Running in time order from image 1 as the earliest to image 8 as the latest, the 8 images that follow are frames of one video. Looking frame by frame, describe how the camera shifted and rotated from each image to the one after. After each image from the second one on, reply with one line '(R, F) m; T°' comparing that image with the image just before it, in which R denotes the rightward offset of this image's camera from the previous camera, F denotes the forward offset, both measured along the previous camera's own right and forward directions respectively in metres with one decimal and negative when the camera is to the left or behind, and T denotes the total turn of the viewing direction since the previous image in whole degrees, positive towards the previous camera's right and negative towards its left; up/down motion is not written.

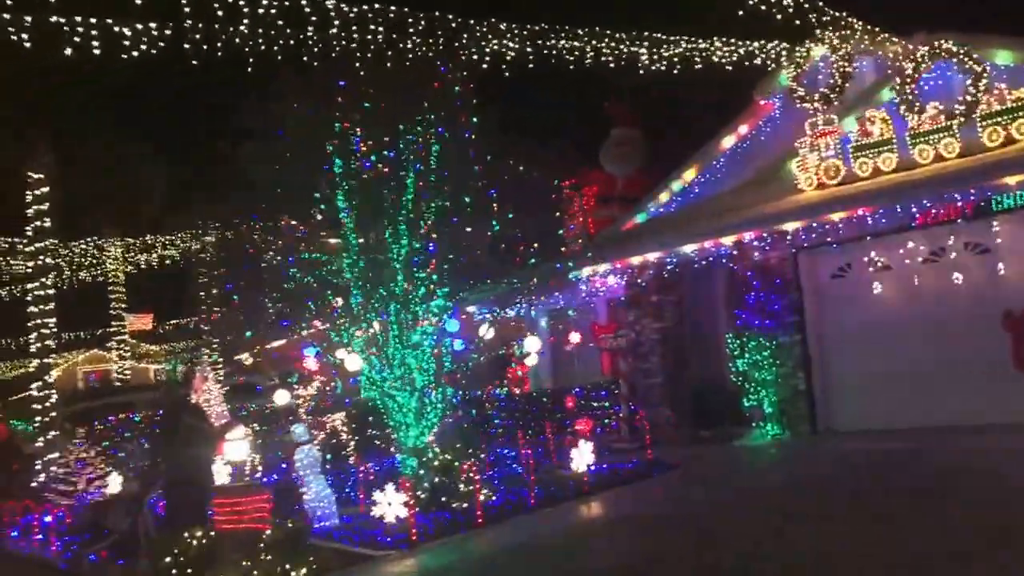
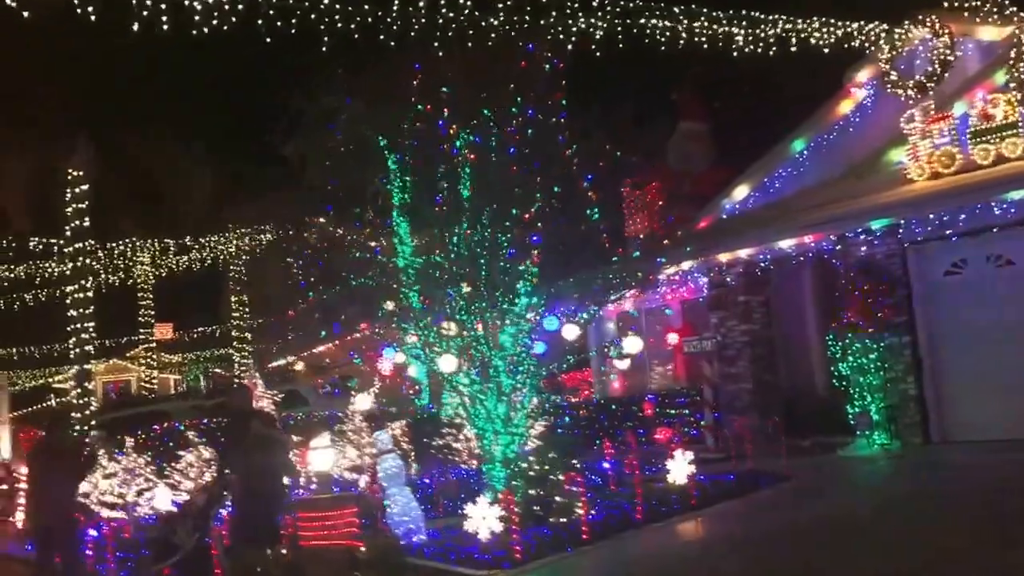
(-0.8, +0.9) m; -1°
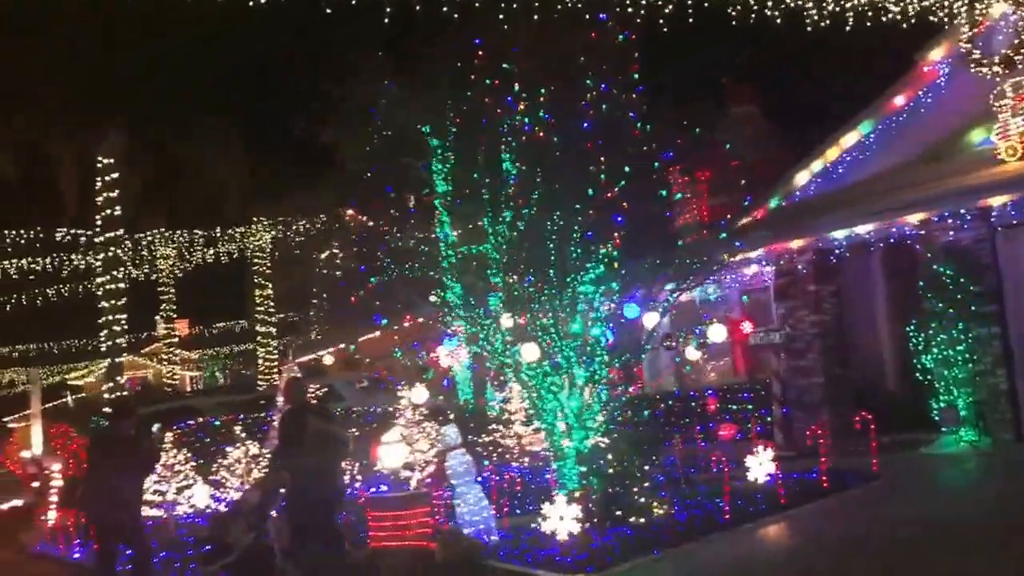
(-0.5, +0.6) m; -1°
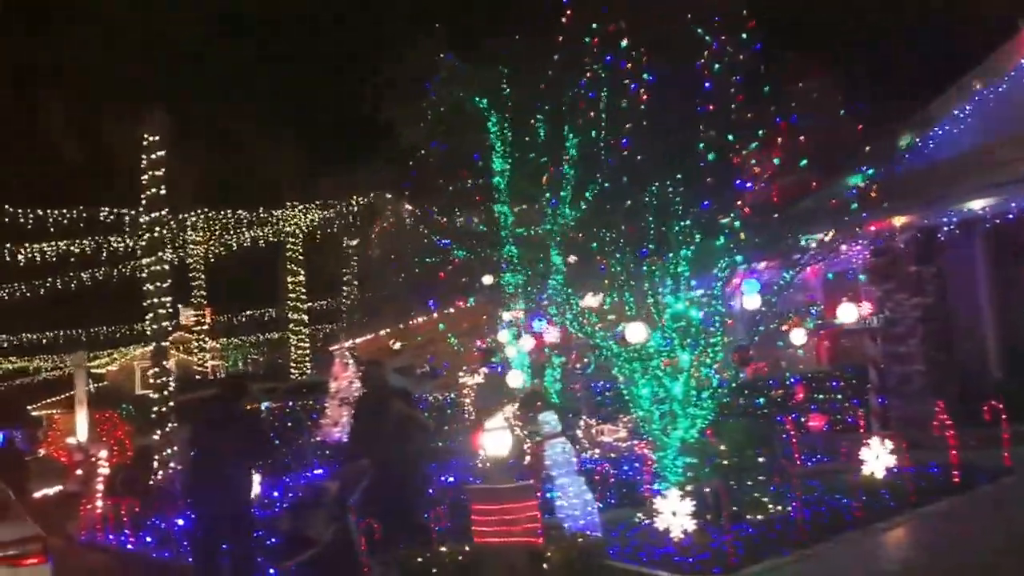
(-0.7, +0.7) m; -1°
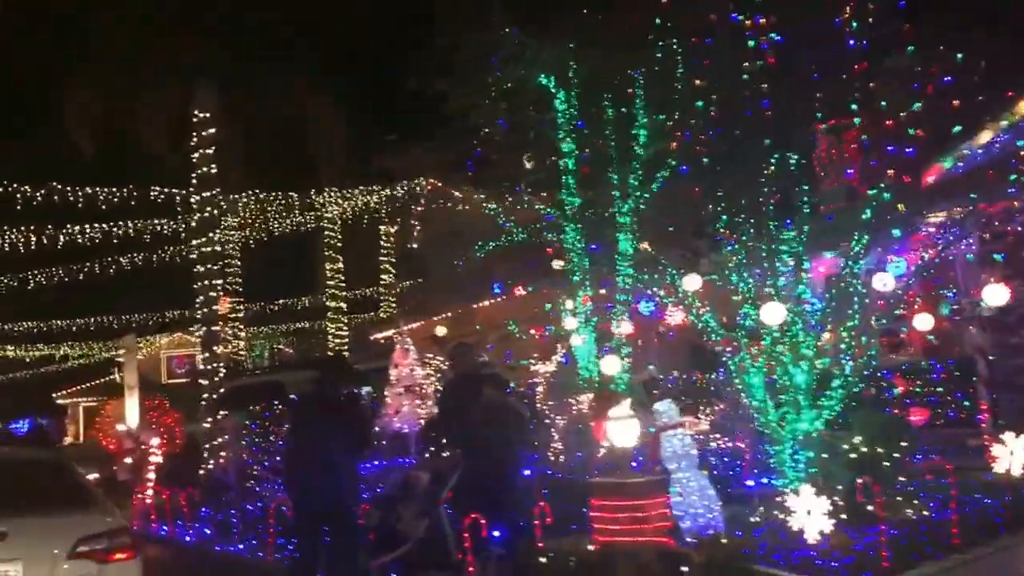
(-0.7, +0.7) m; -1°
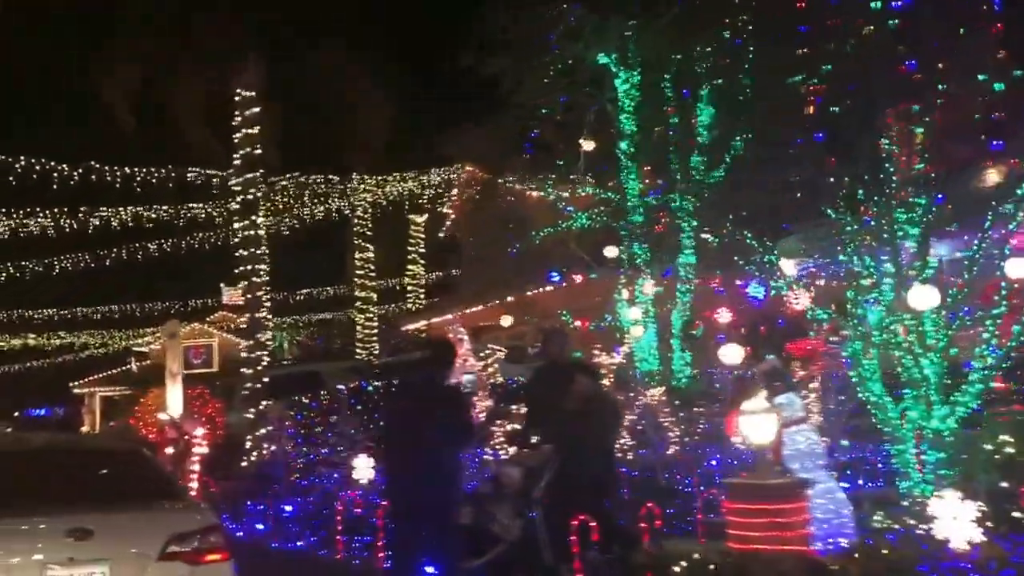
(-0.6, +0.7) m; -1°
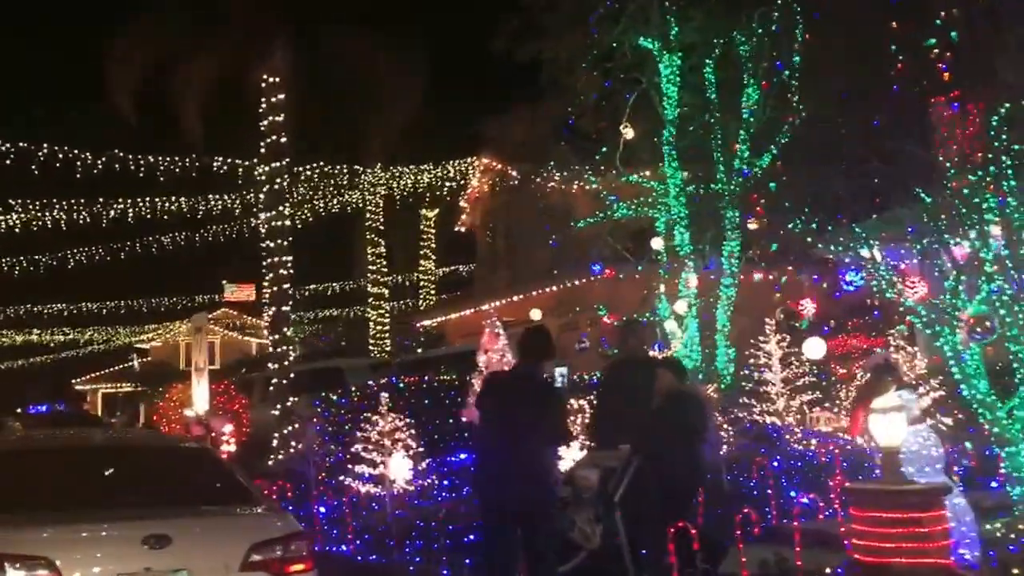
(-0.5, +0.6) m; 0°
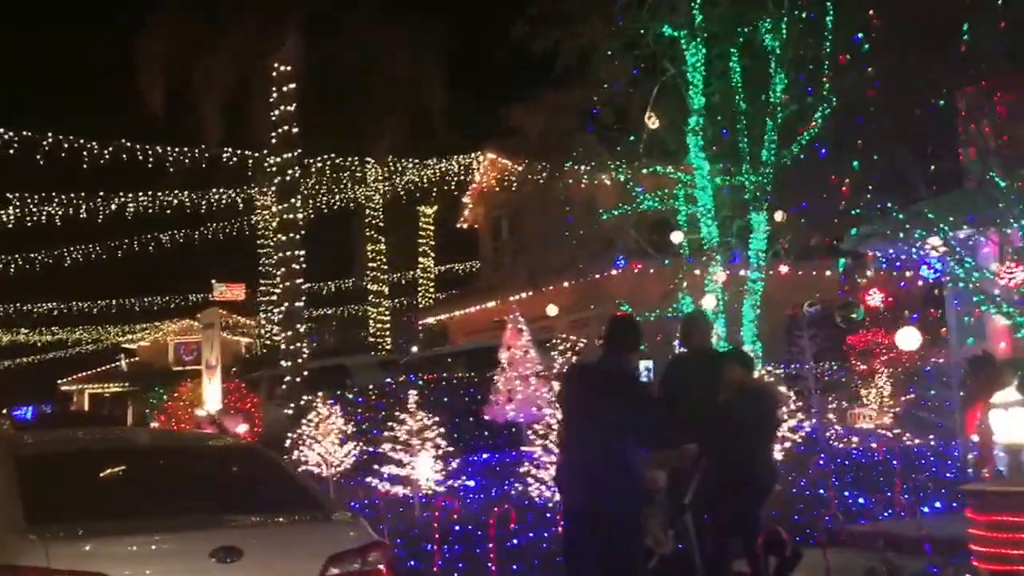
(-0.5, +0.5) m; +1°
